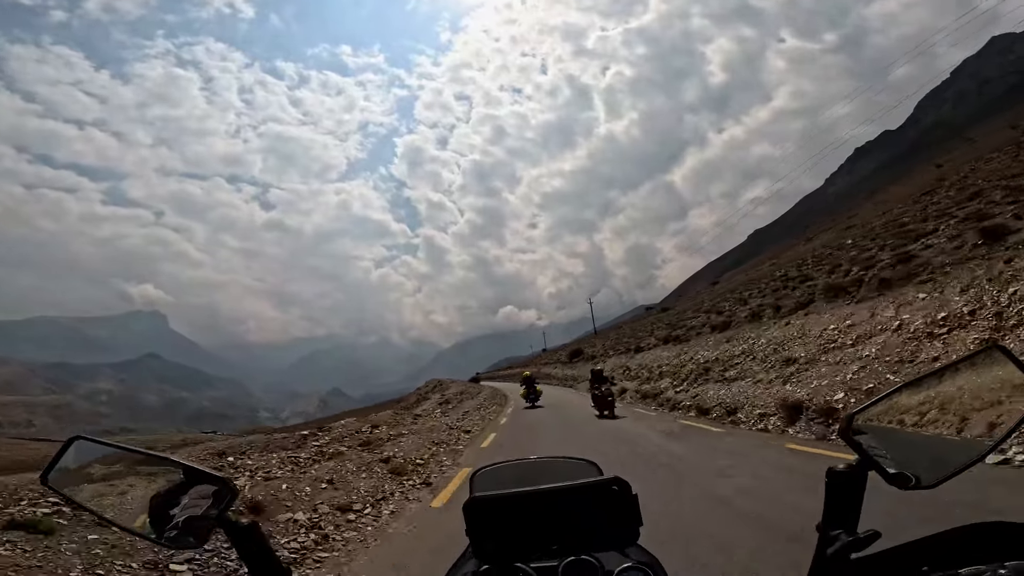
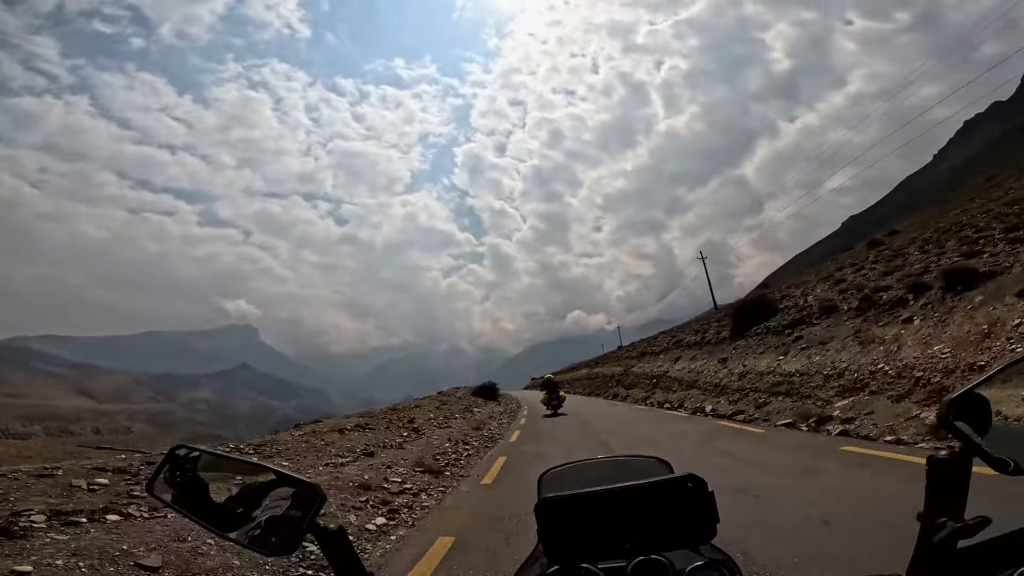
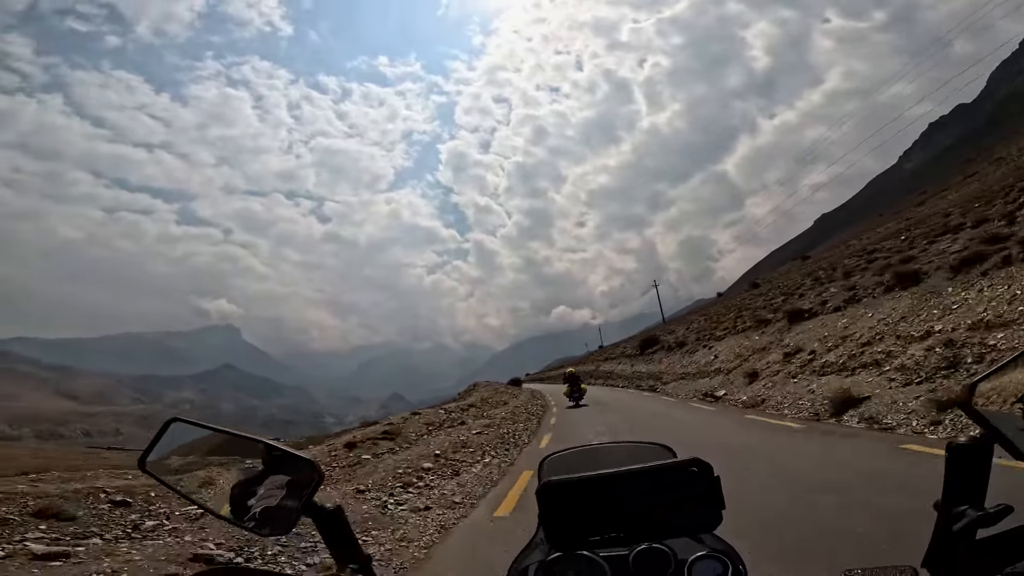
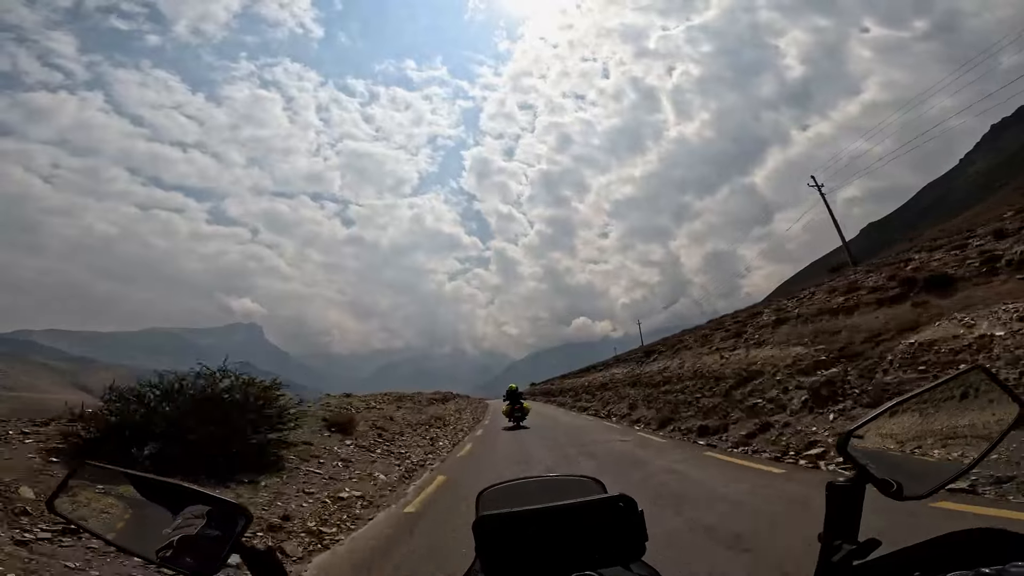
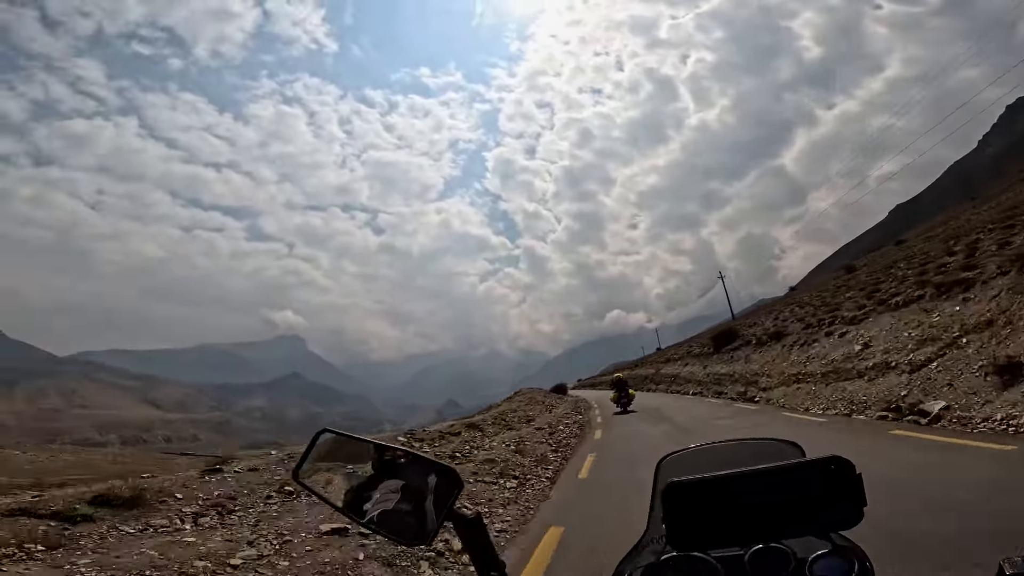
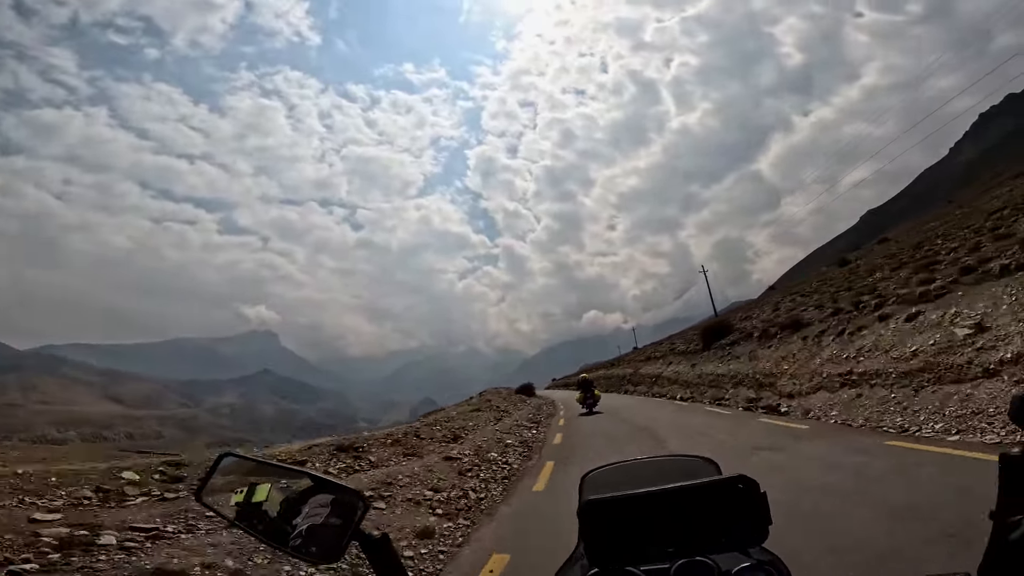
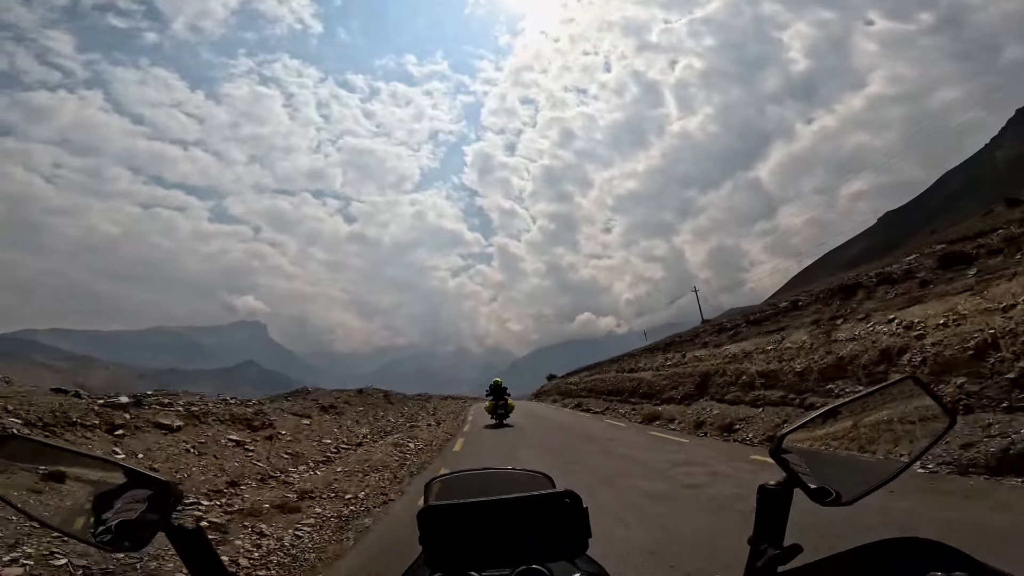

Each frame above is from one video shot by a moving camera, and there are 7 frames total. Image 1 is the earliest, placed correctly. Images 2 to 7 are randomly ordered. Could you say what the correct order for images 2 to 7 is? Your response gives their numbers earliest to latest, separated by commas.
3, 5, 6, 2, 4, 7
